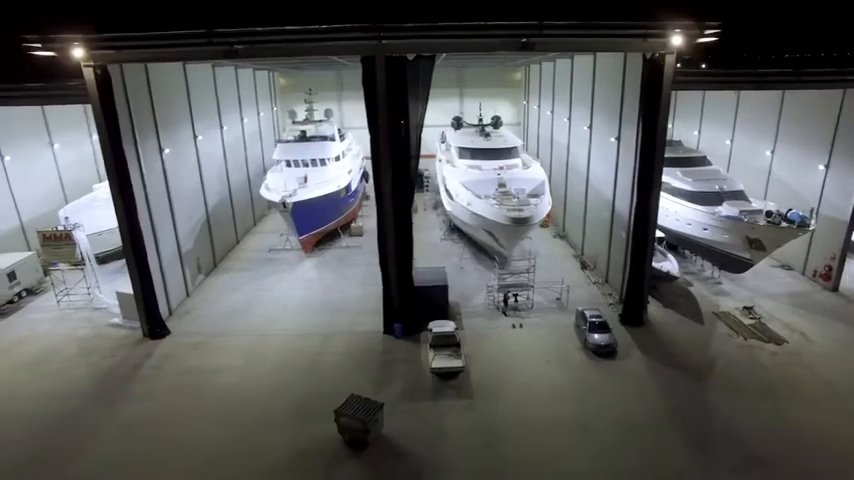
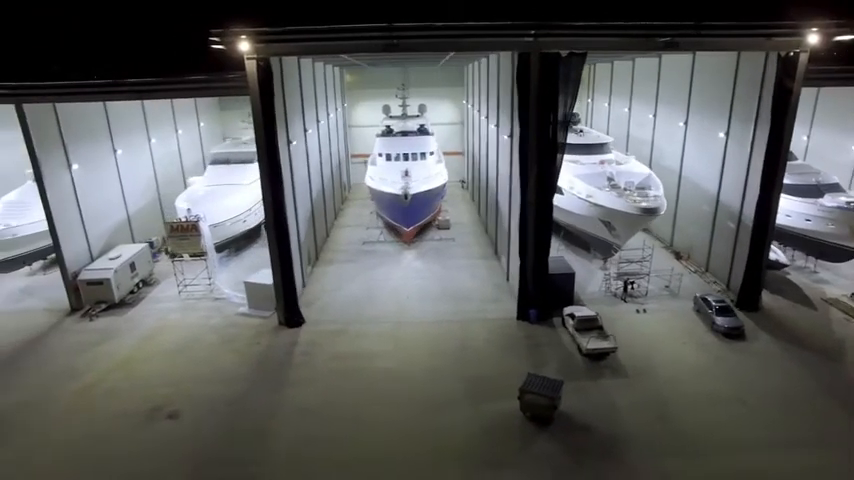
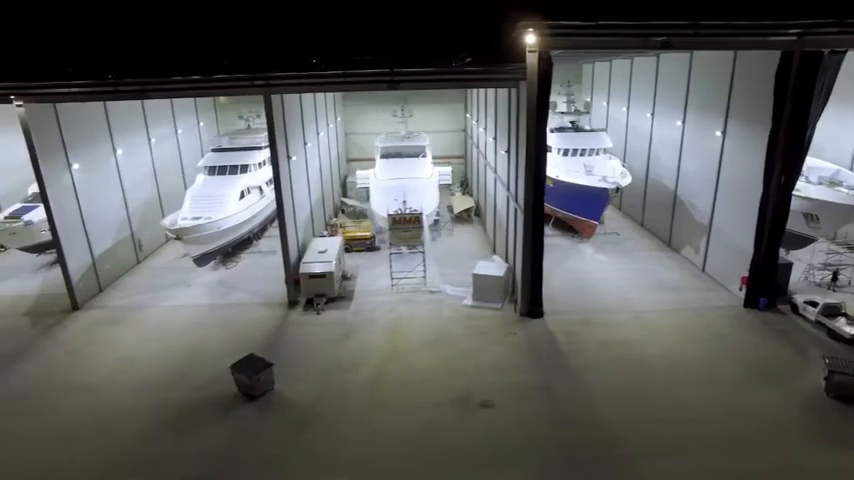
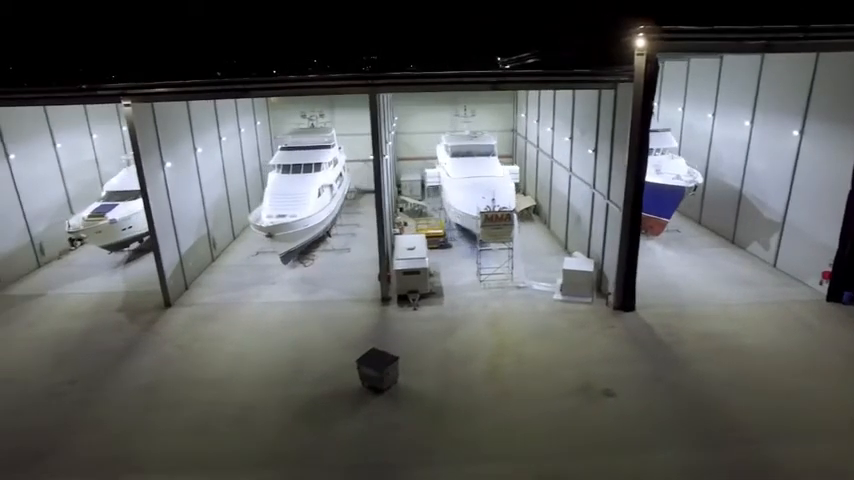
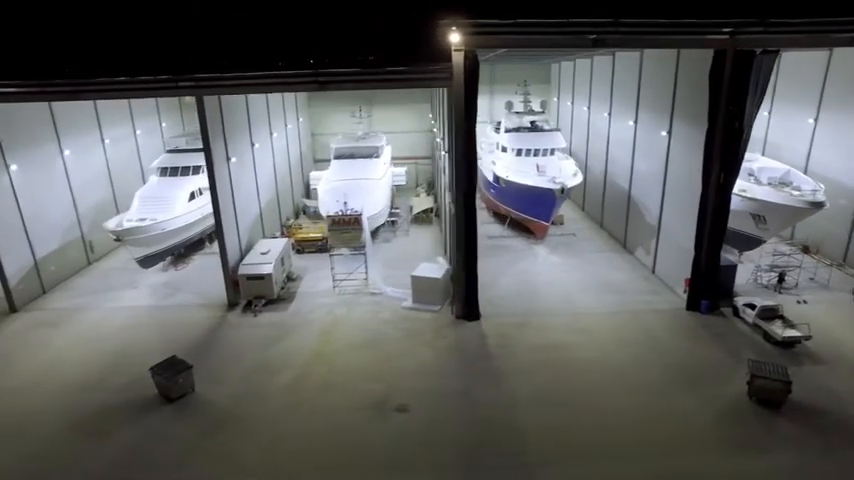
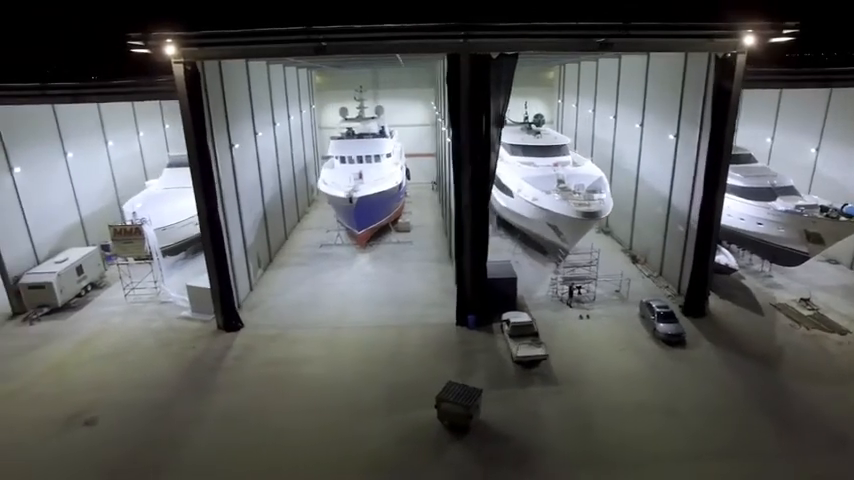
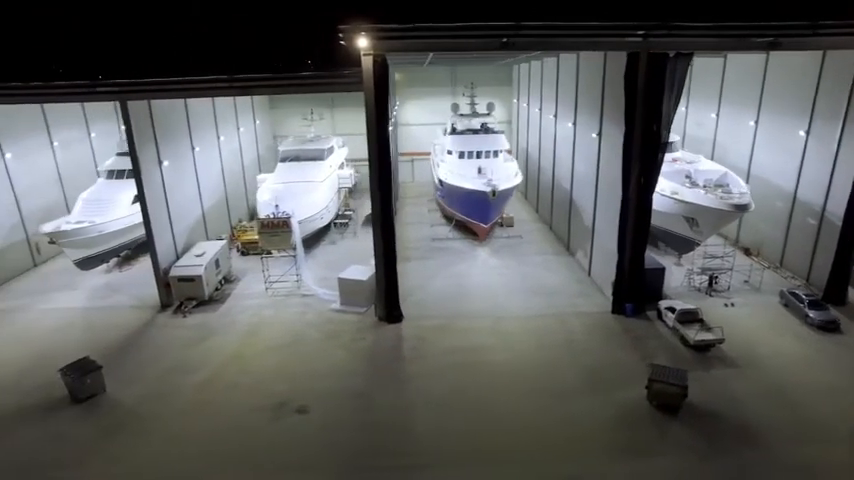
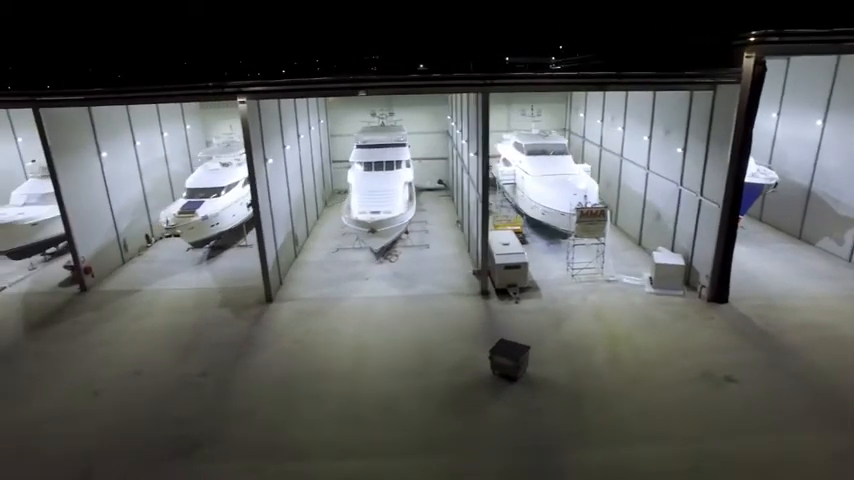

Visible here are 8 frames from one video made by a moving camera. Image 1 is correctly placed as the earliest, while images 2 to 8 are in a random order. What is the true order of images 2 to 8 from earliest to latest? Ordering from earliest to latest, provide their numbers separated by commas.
6, 2, 7, 5, 3, 4, 8
